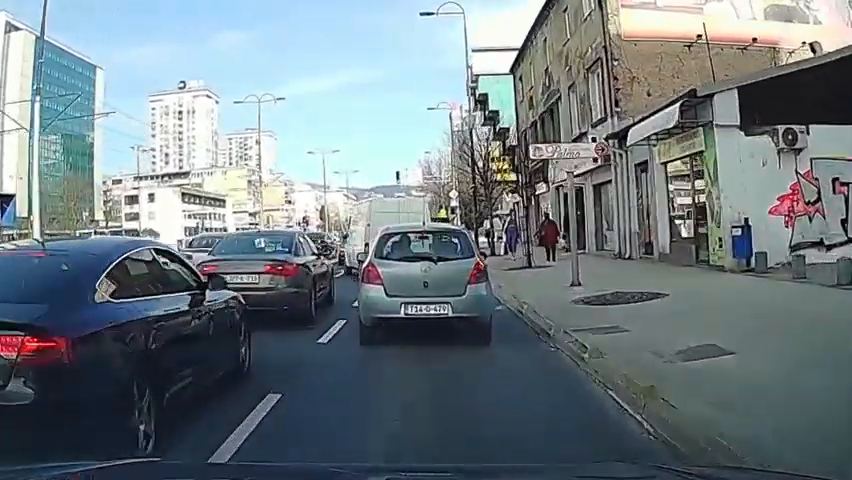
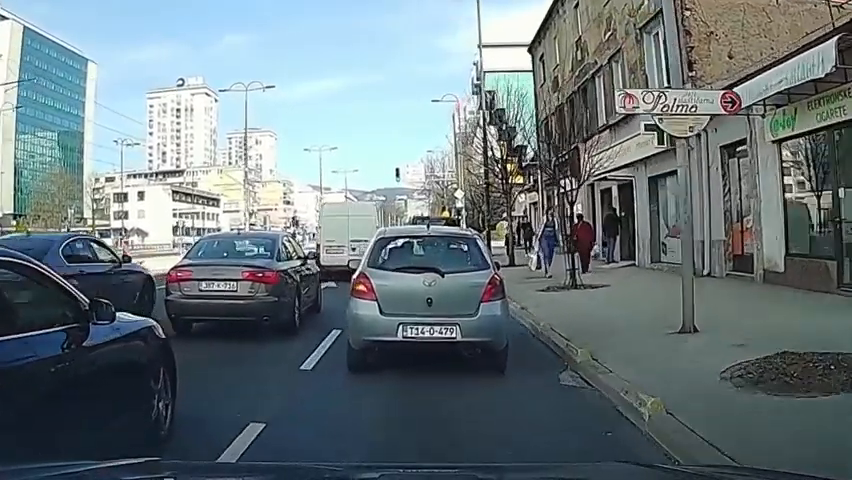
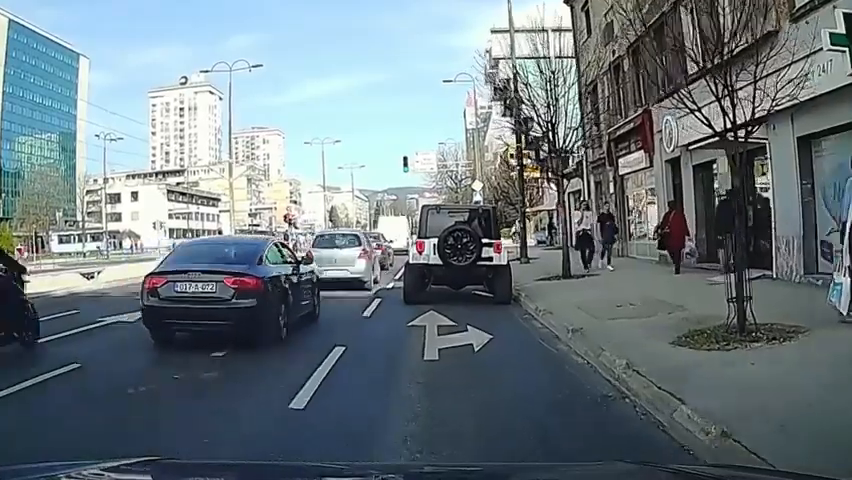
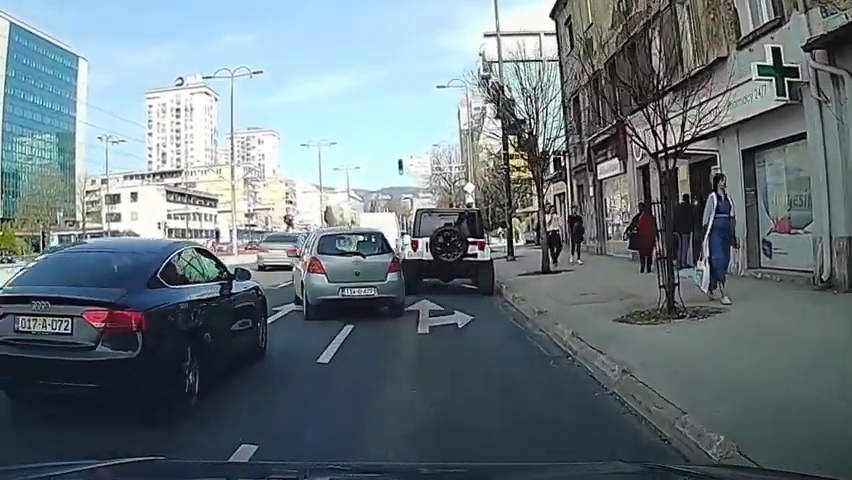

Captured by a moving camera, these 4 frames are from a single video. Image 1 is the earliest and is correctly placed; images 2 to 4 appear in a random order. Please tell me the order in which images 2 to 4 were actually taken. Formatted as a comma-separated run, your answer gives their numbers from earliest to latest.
2, 4, 3
